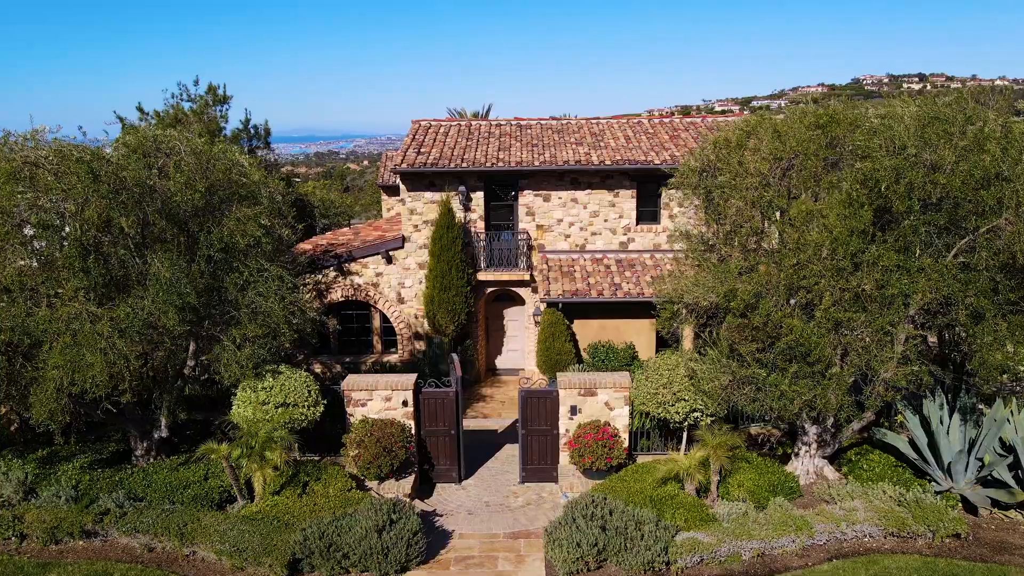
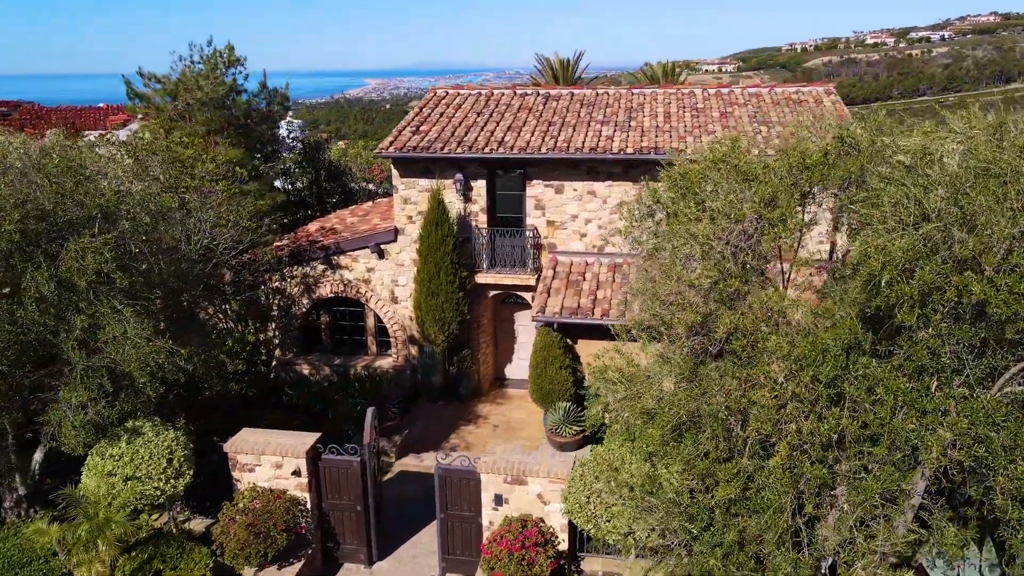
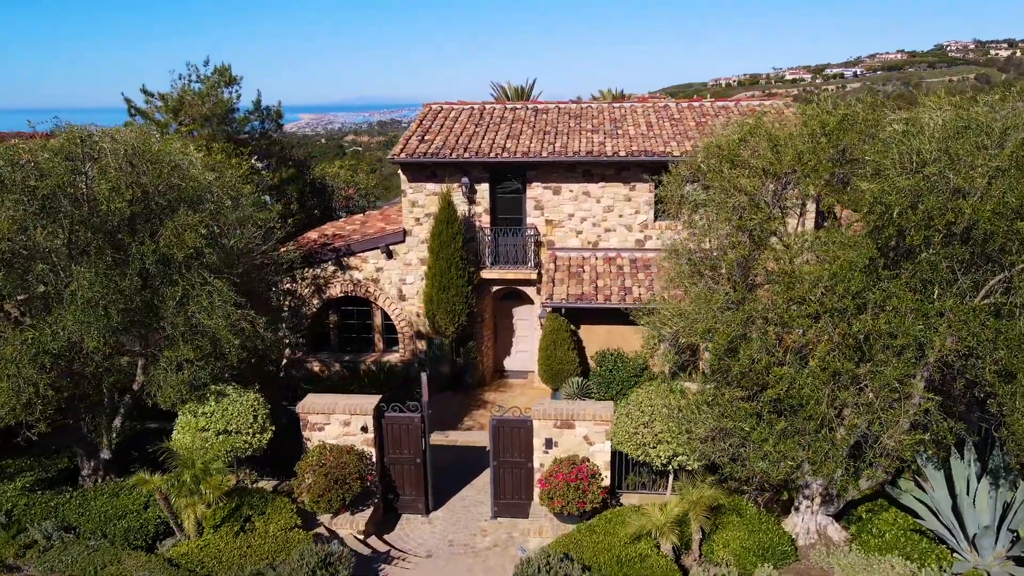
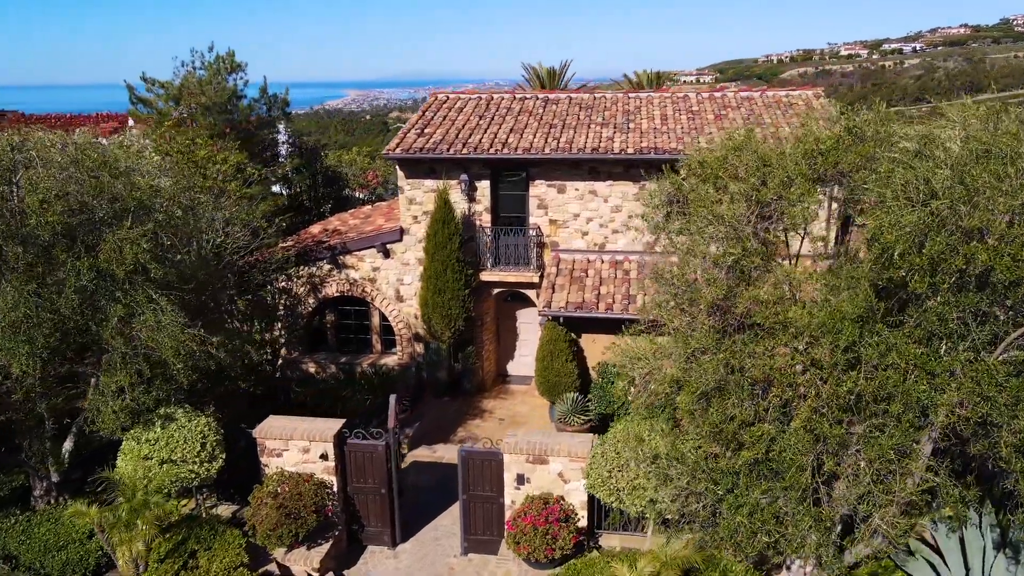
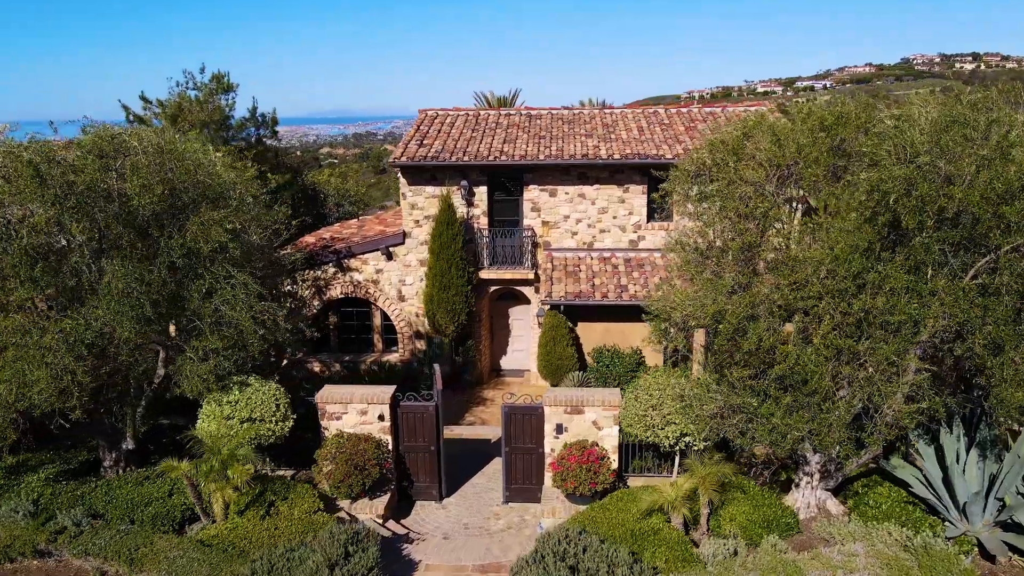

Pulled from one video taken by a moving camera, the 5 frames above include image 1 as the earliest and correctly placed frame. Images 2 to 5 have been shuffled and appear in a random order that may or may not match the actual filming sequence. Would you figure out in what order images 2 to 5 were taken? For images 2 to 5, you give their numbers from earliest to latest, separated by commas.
5, 3, 4, 2
